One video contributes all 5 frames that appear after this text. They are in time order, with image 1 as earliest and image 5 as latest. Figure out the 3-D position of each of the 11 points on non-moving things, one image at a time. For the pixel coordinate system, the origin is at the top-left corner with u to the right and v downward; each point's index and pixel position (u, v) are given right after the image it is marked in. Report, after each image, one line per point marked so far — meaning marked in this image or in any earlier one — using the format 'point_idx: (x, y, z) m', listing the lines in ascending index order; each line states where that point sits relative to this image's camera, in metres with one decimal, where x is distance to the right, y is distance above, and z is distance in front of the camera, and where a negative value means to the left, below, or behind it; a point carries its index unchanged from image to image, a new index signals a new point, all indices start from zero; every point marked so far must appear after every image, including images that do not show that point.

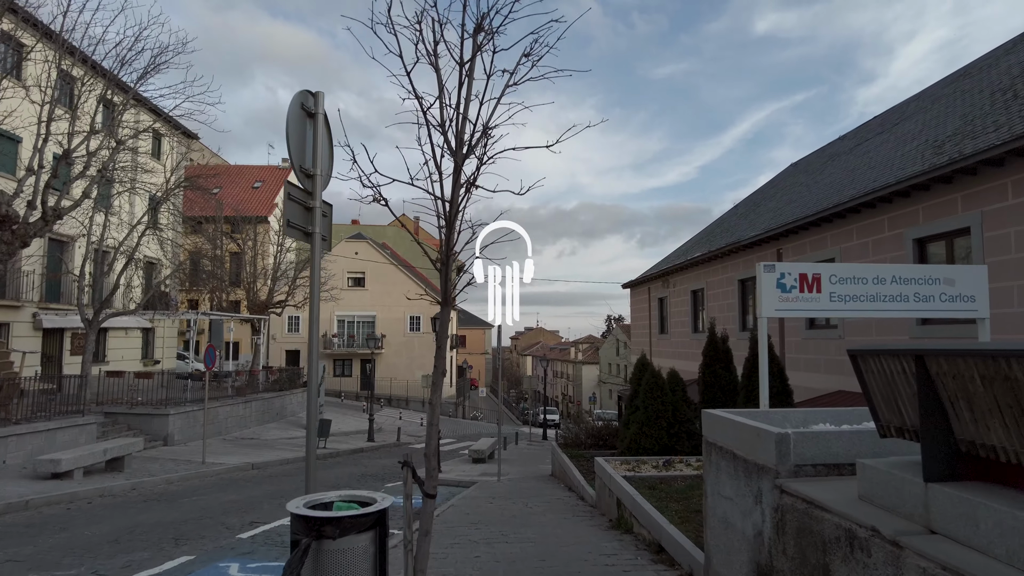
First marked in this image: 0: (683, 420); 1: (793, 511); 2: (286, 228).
0: (+3.0, -2.3, +11.3) m
1: (+1.6, -1.3, +3.7) m
2: (-1.3, +0.4, +3.7) m
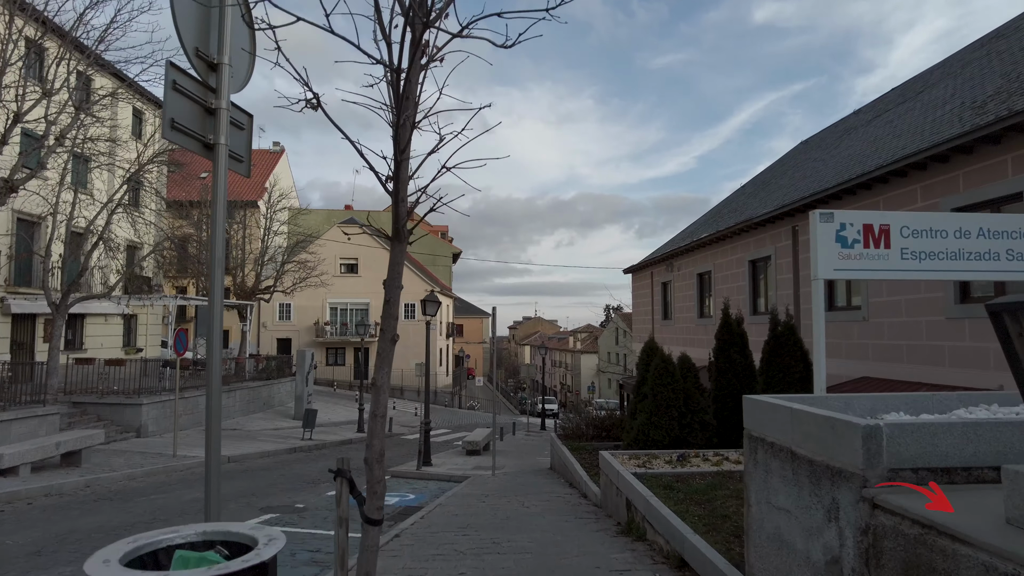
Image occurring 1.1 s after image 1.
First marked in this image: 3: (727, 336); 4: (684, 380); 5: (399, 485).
0: (+2.9, -1.9, +10.3) m
1: (+1.5, -1.0, +2.6) m
2: (-1.4, +0.6, +2.6) m
3: (+3.8, -0.9, +11.5) m
4: (+2.8, -1.5, +10.4) m
5: (-2.0, -3.5, +11.6) m
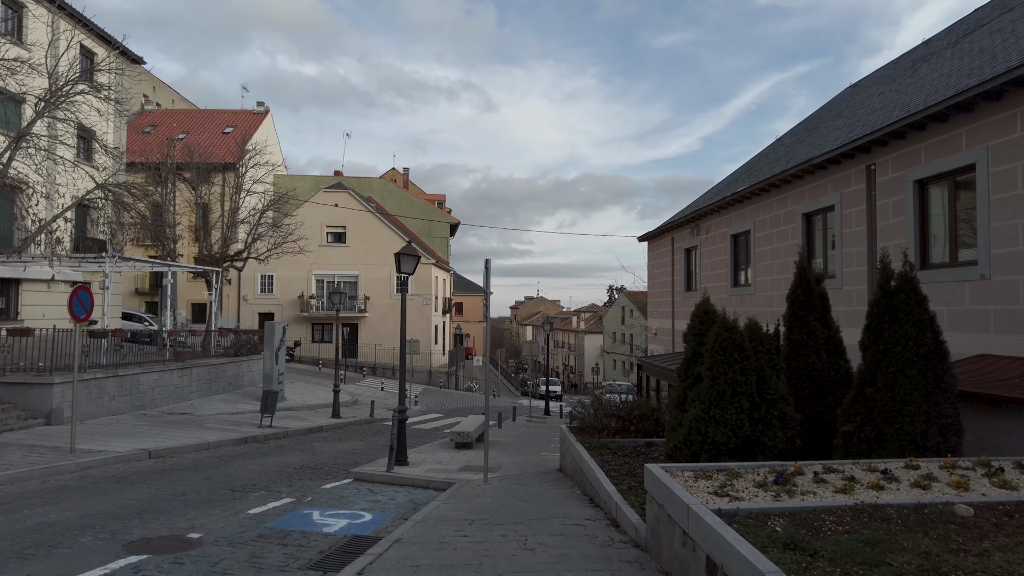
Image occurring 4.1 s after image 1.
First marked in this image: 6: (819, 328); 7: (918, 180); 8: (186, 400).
0: (+2.9, -1.2, +7.2) m
1: (+1.5, -0.5, -0.5) m
2: (-1.4, +1.1, -0.5) m
3: (+3.8, -0.1, +8.4) m
4: (+2.7, -0.8, +7.3) m
5: (-2.0, -2.8, +8.6) m
6: (+3.9, -0.5, +8.3) m
7: (+6.7, +1.8, +10.7) m
8: (-9.4, -3.2, +18.7) m
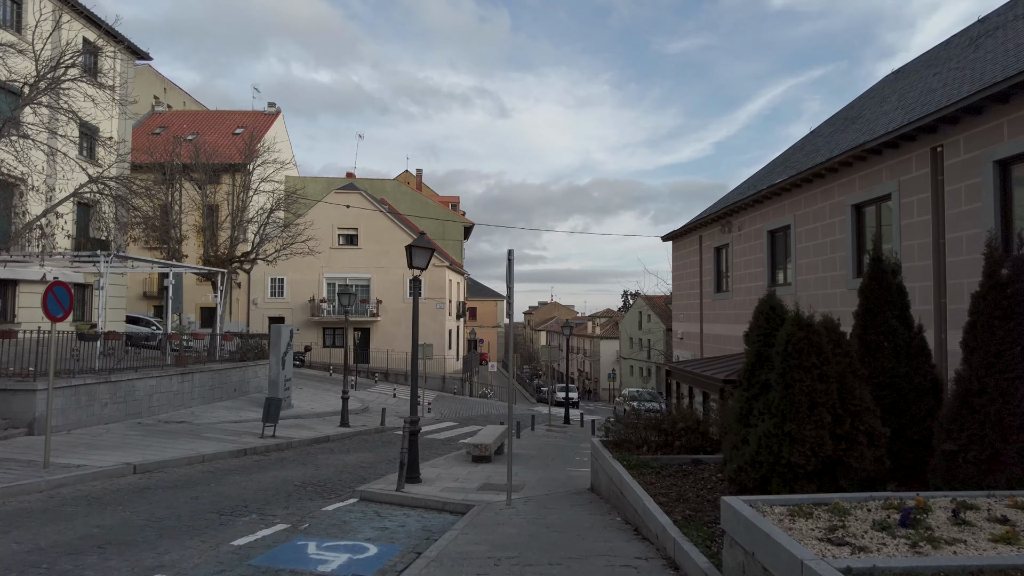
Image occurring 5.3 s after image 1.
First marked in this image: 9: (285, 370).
0: (+3.2, -1.1, +6.0) m
1: (+1.6, -0.3, -1.7) m
2: (-1.2, +1.3, -1.6) m
3: (+4.1, -0.1, +7.1) m
4: (+3.0, -0.7, +6.1) m
5: (-1.7, -2.7, +7.4) m
6: (+4.2, -0.4, +7.0) m
7: (+7.1, +1.9, +9.4) m
8: (-8.8, -3.2, +17.7) m
9: (-6.9, -2.5, +19.8) m
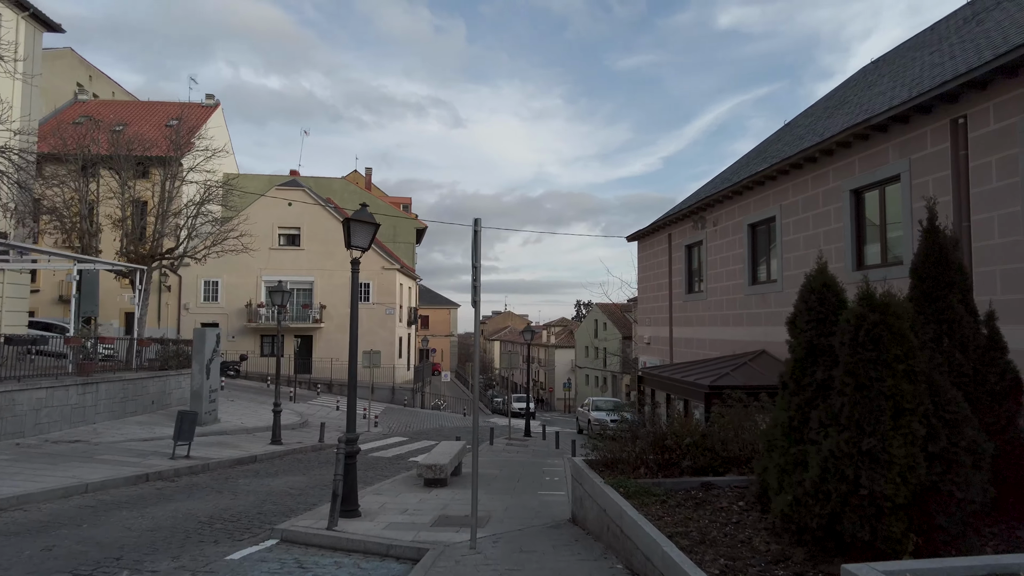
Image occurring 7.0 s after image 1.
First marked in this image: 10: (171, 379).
0: (+3.0, -0.9, +4.4) m
1: (+2.0, 0.0, -3.4) m
2: (-0.8, +1.7, -3.5) m
3: (+3.8, +0.2, +5.6) m
4: (+2.8, -0.4, +4.5) m
5: (-2.0, -2.5, +5.5) m
6: (+4.0, -0.2, +5.5) m
7: (+6.6, +2.0, +8.1) m
8: (-9.8, -3.1, +15.1) m
9: (-8.1, -2.5, +17.4) m
10: (-10.2, -2.8, +19.5) m
